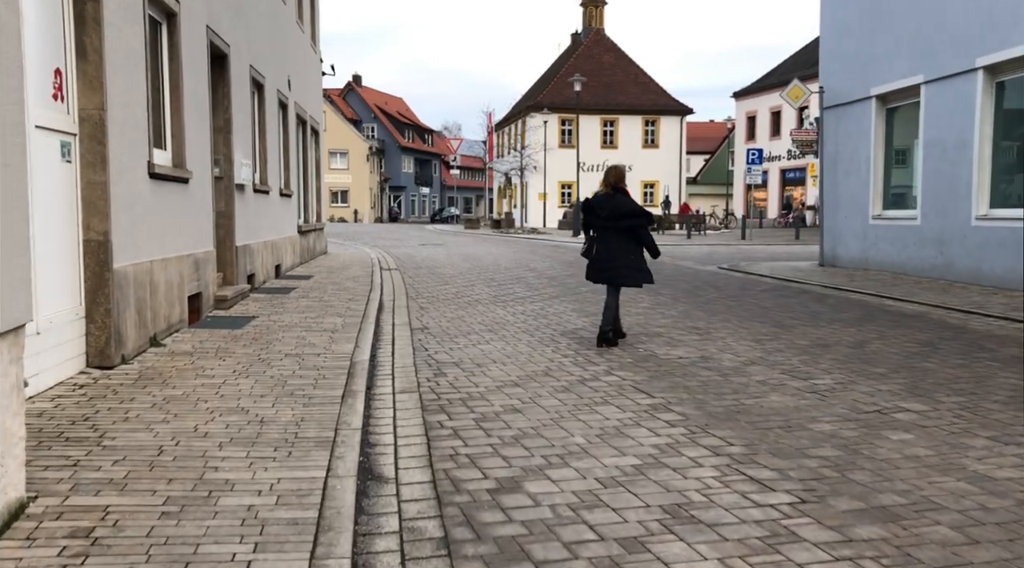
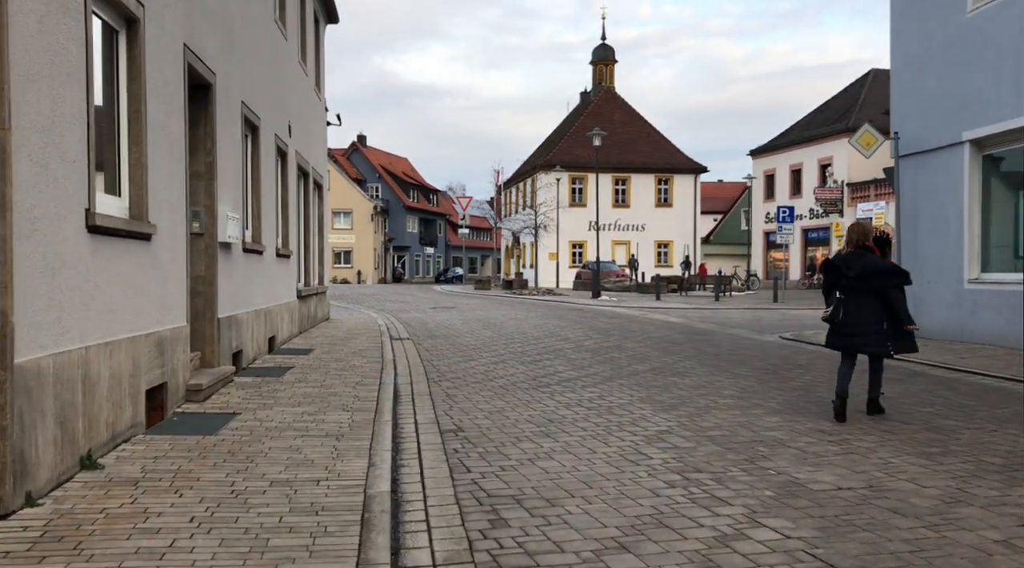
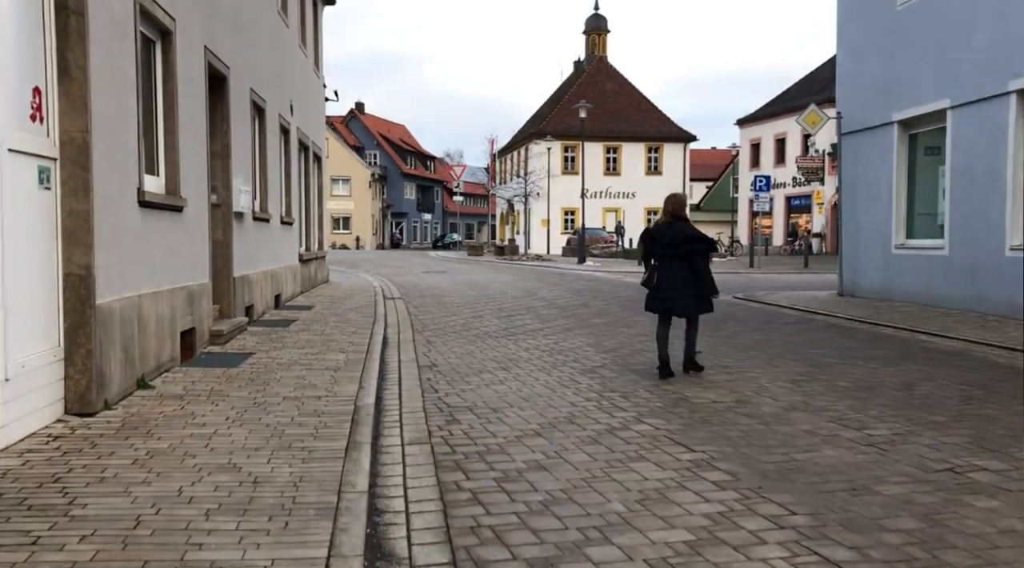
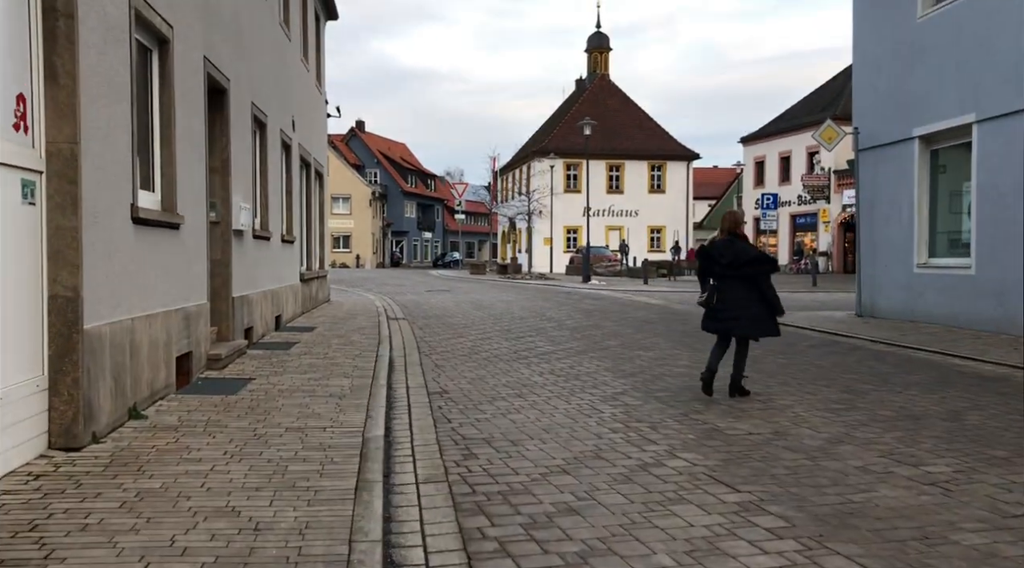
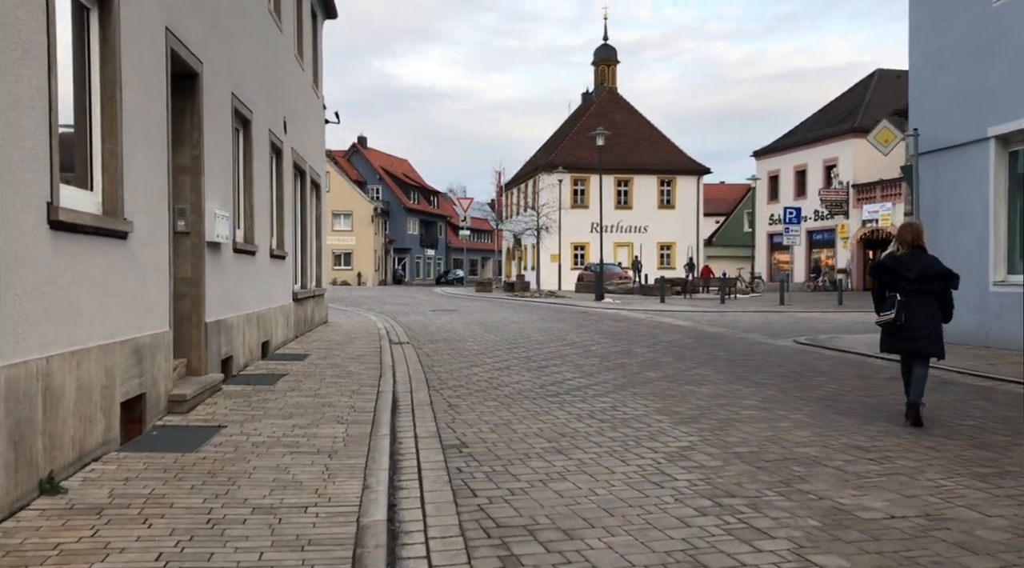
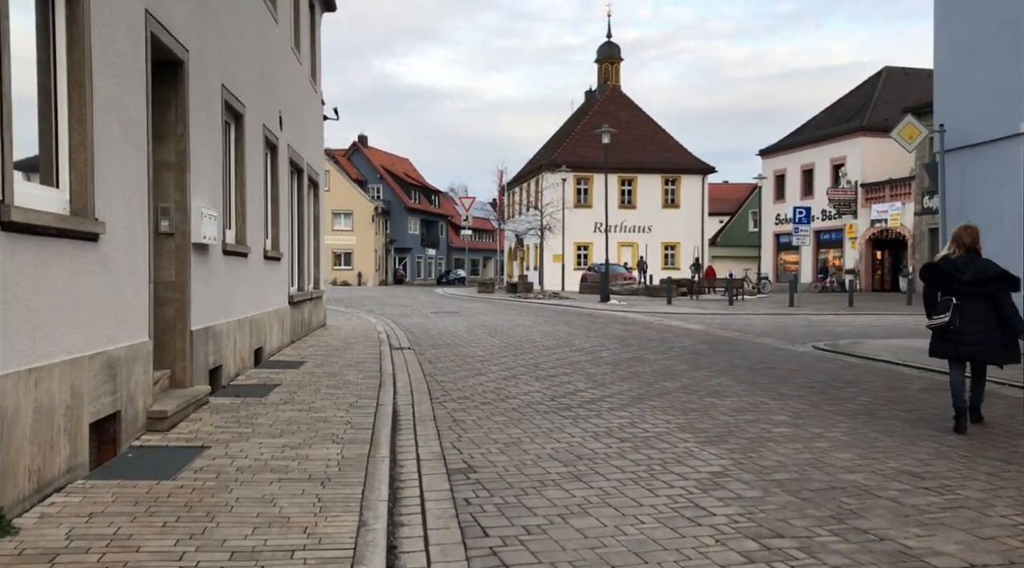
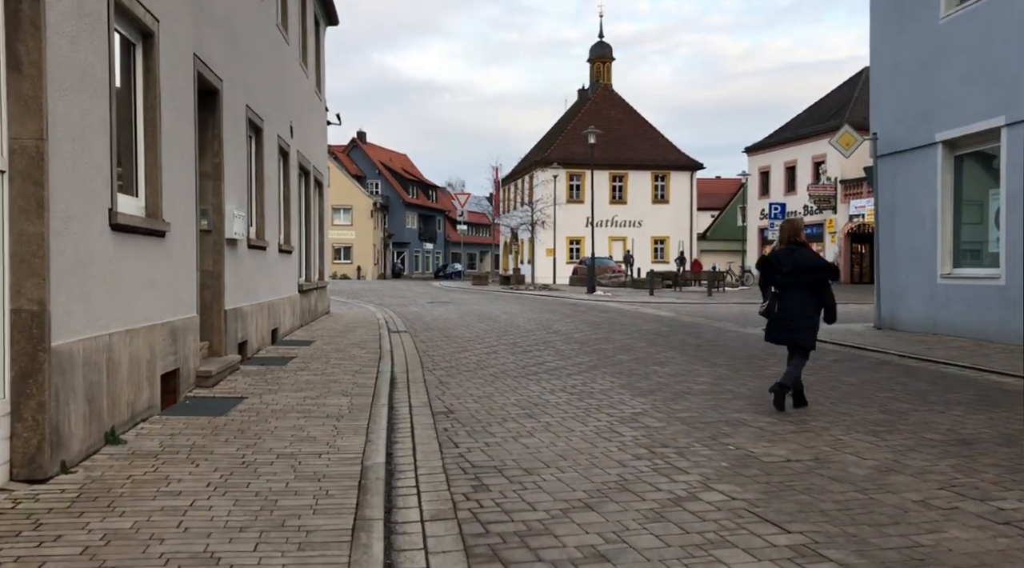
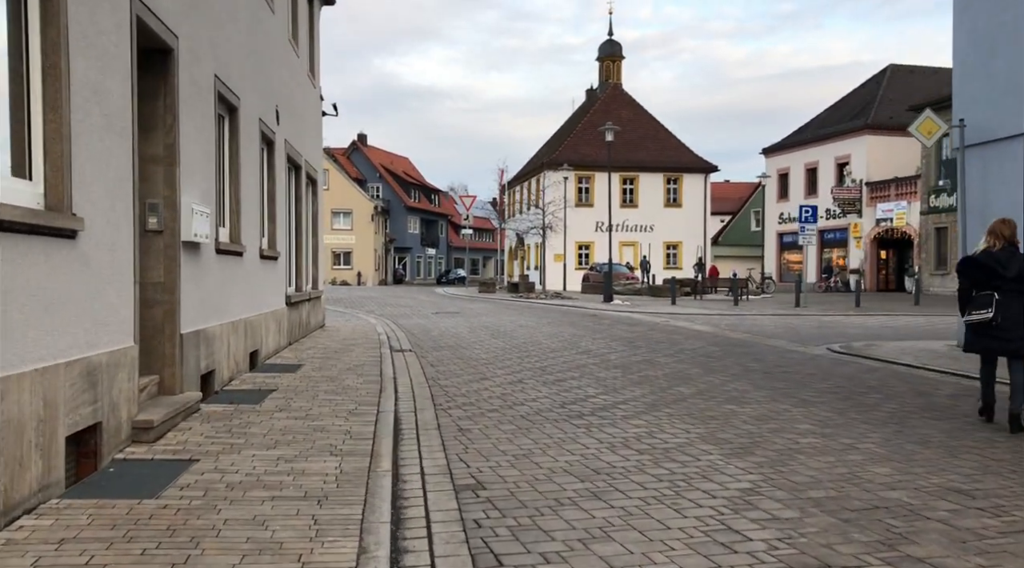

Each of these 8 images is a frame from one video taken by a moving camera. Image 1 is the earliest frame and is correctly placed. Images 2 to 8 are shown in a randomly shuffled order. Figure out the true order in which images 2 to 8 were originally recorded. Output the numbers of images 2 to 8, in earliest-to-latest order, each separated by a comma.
3, 4, 7, 2, 5, 6, 8
